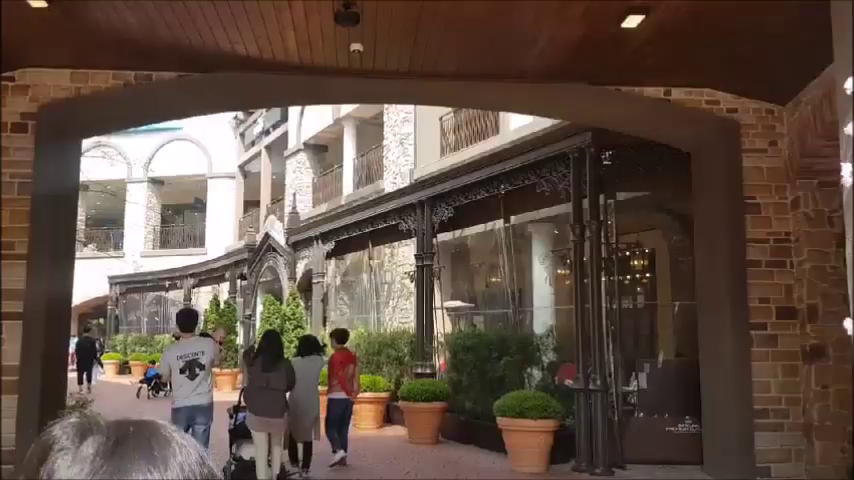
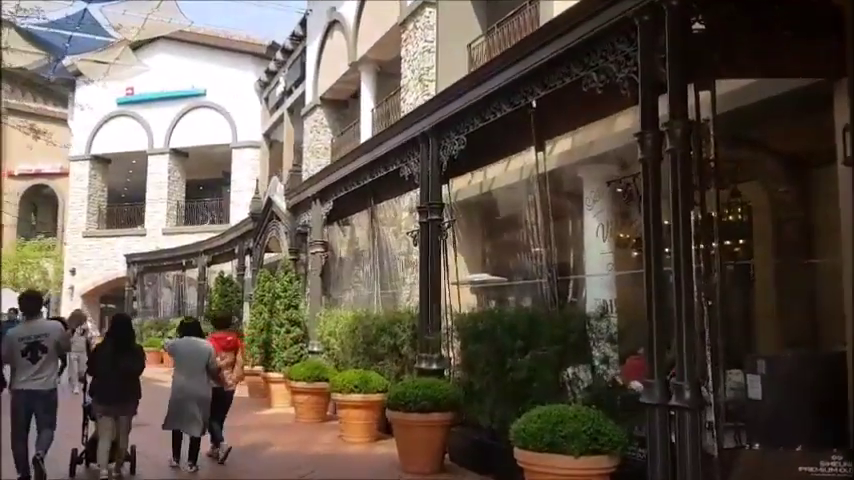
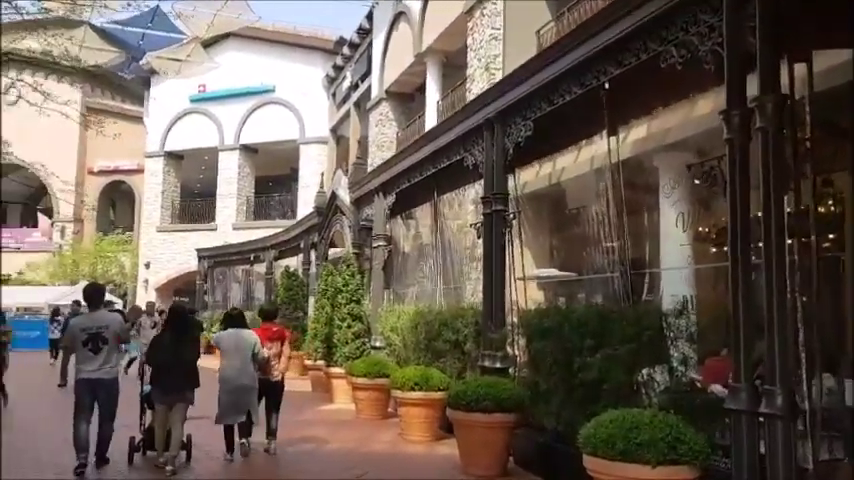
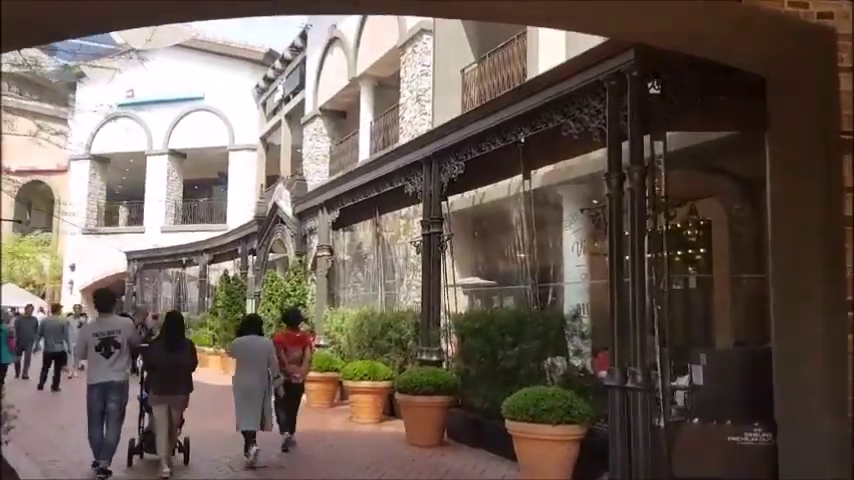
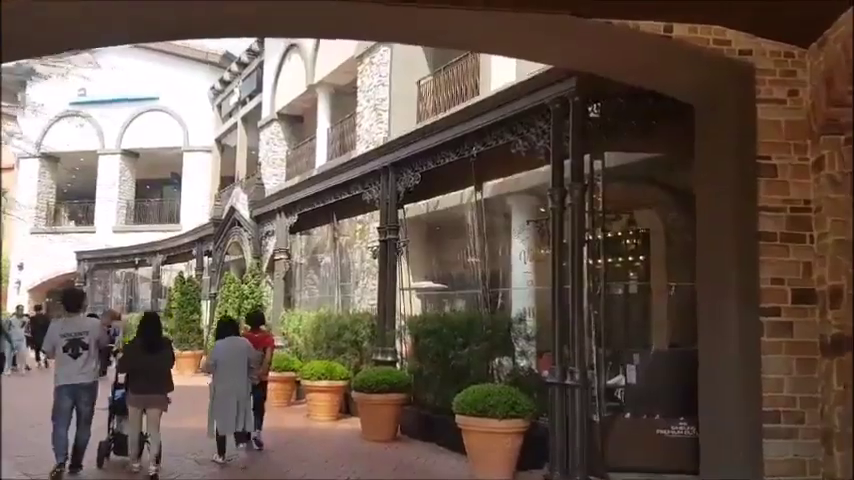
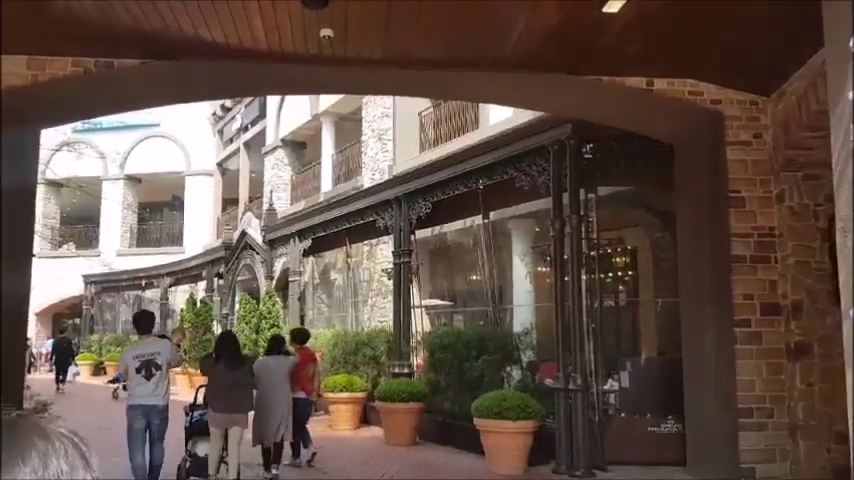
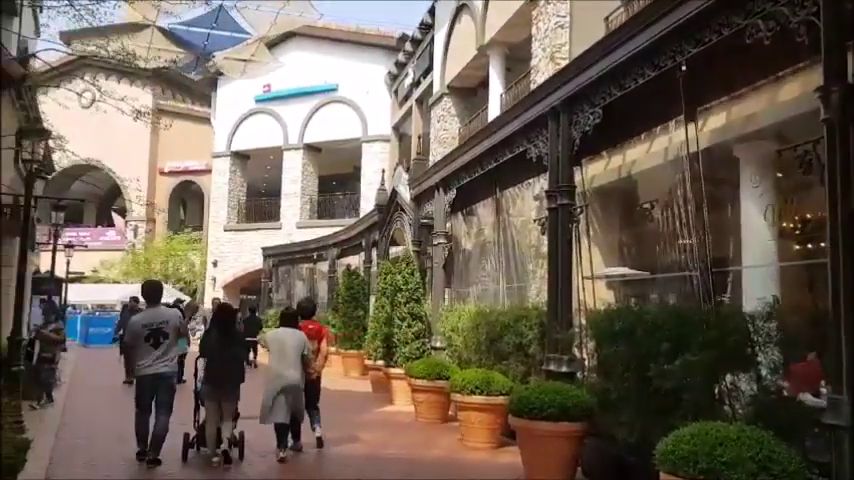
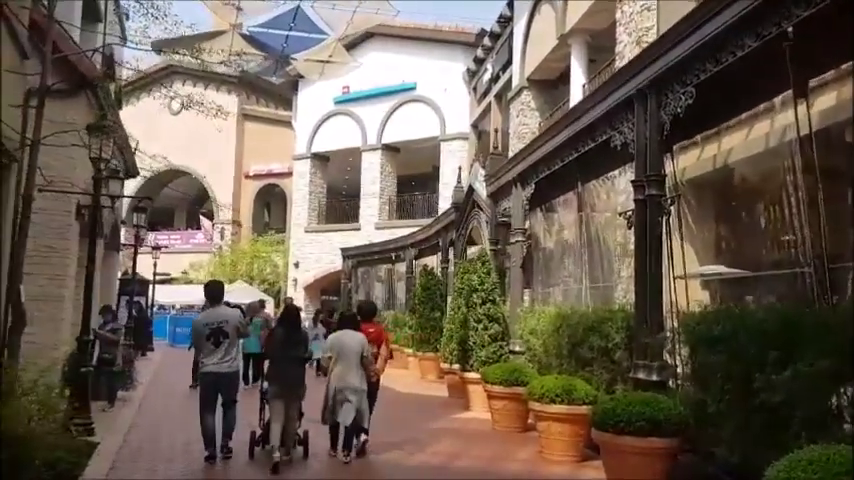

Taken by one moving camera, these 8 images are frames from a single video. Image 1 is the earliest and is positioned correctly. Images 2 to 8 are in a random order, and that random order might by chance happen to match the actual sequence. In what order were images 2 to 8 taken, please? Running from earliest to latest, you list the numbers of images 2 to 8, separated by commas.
6, 5, 4, 2, 3, 7, 8
